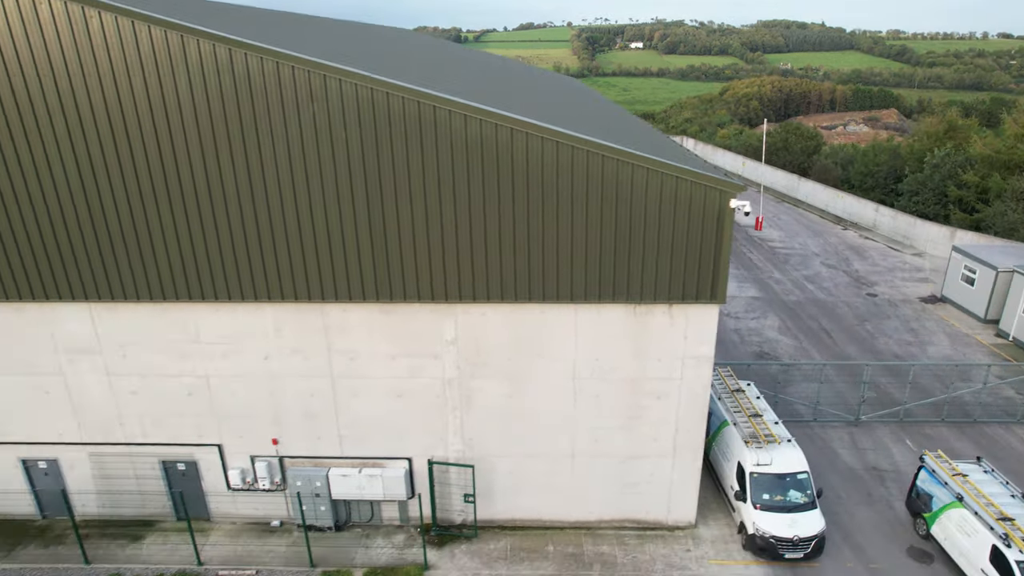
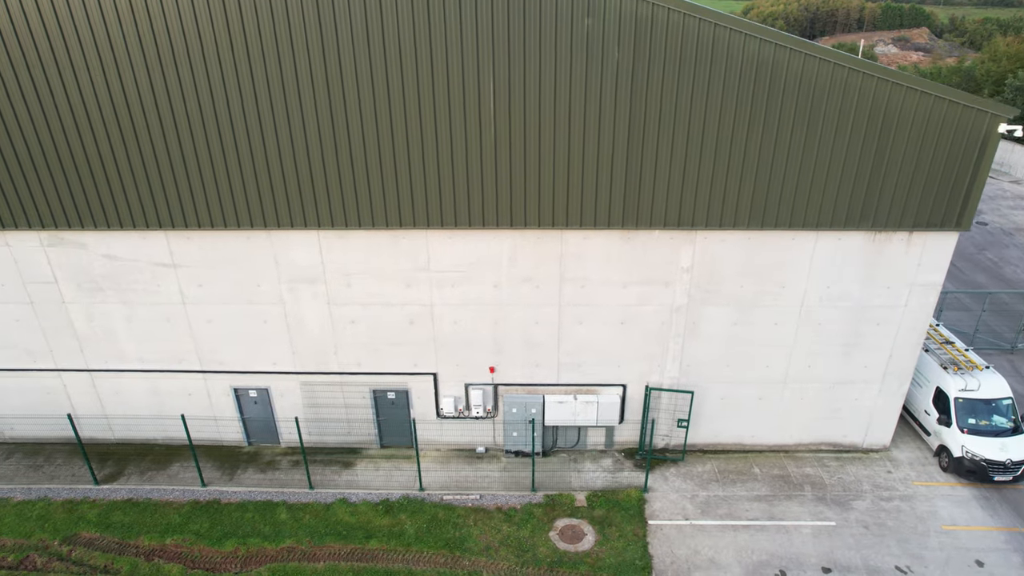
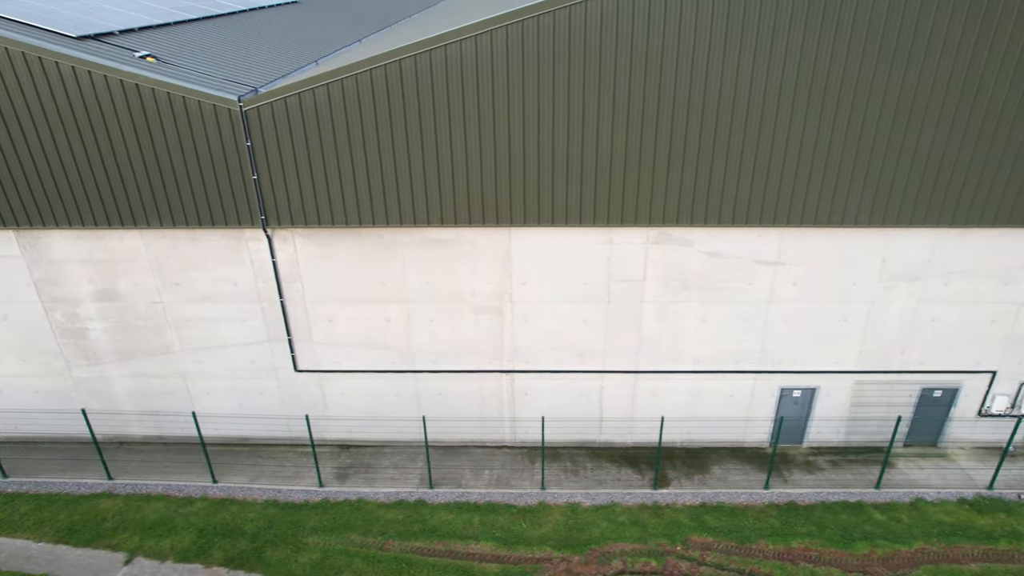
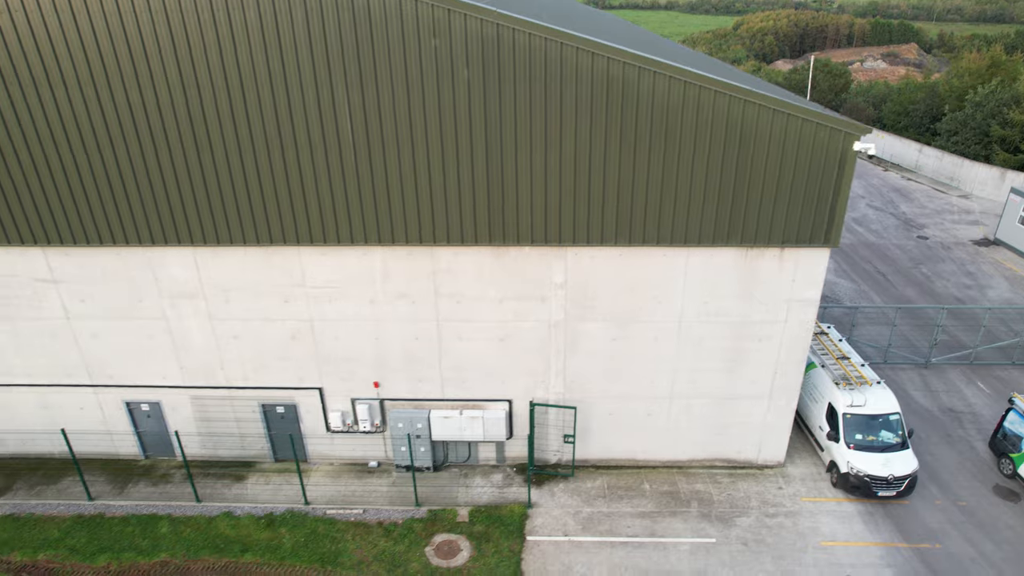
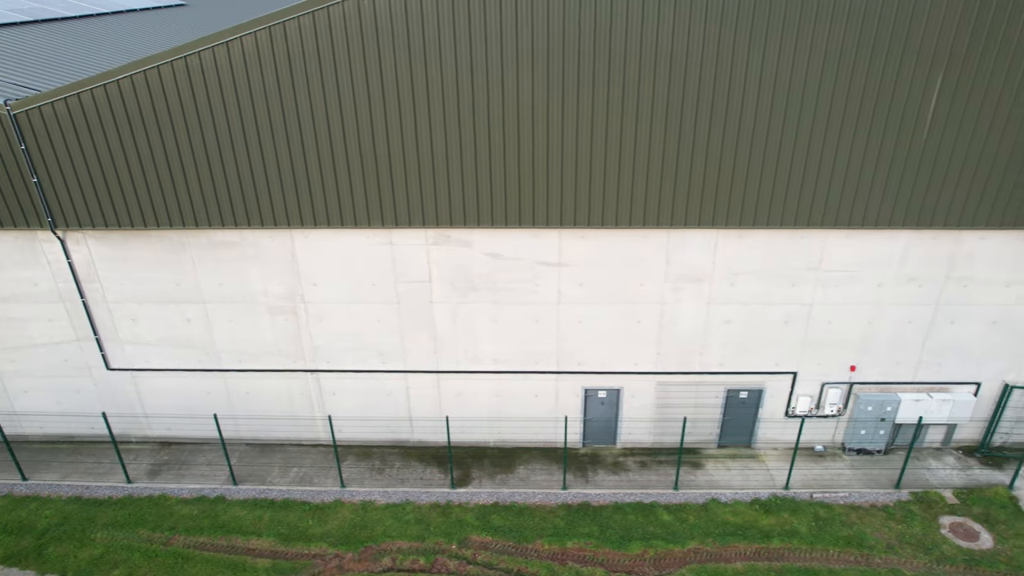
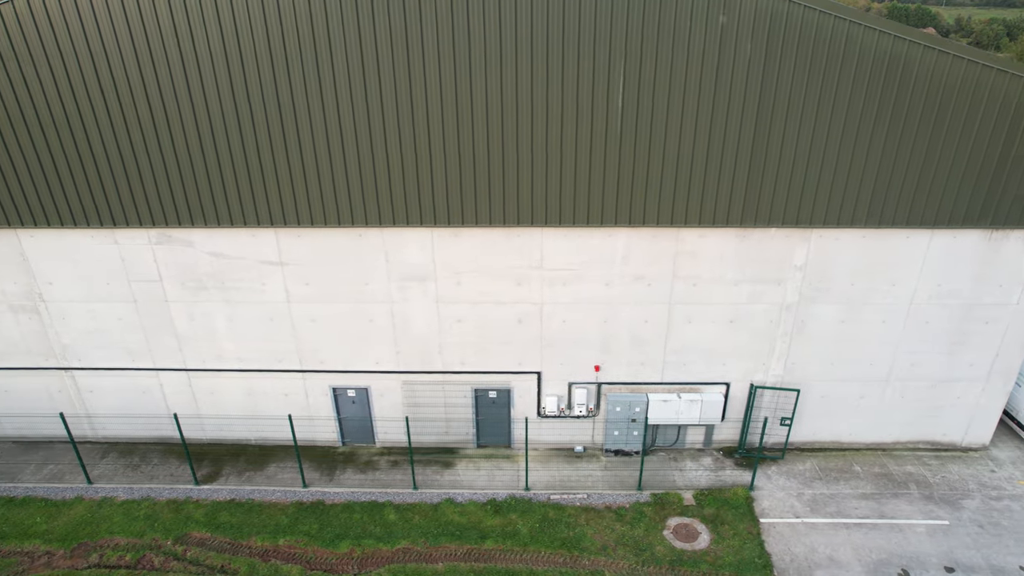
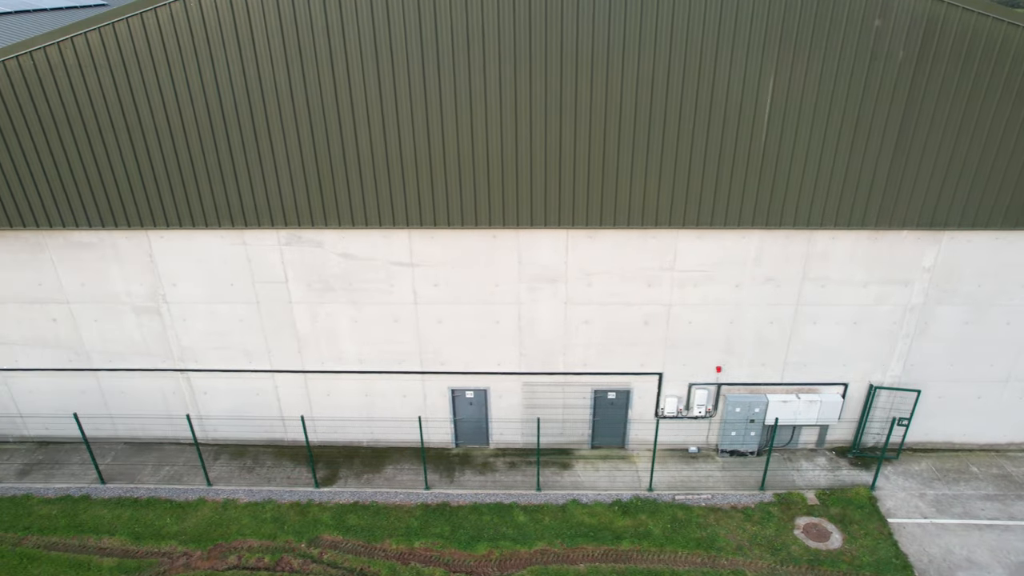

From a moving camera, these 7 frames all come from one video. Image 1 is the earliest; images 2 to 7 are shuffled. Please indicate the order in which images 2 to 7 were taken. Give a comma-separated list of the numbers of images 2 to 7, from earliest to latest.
4, 2, 6, 7, 5, 3
